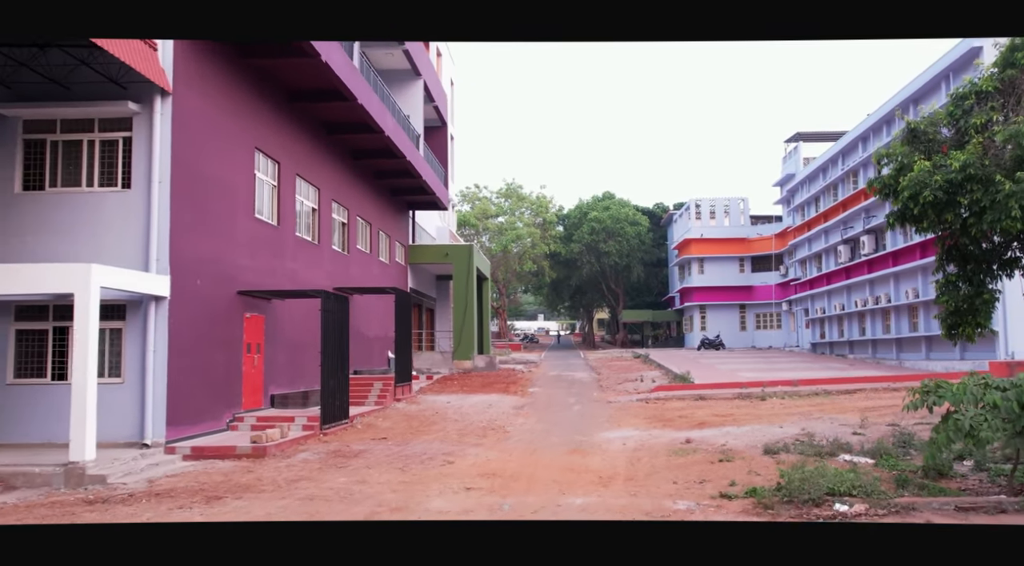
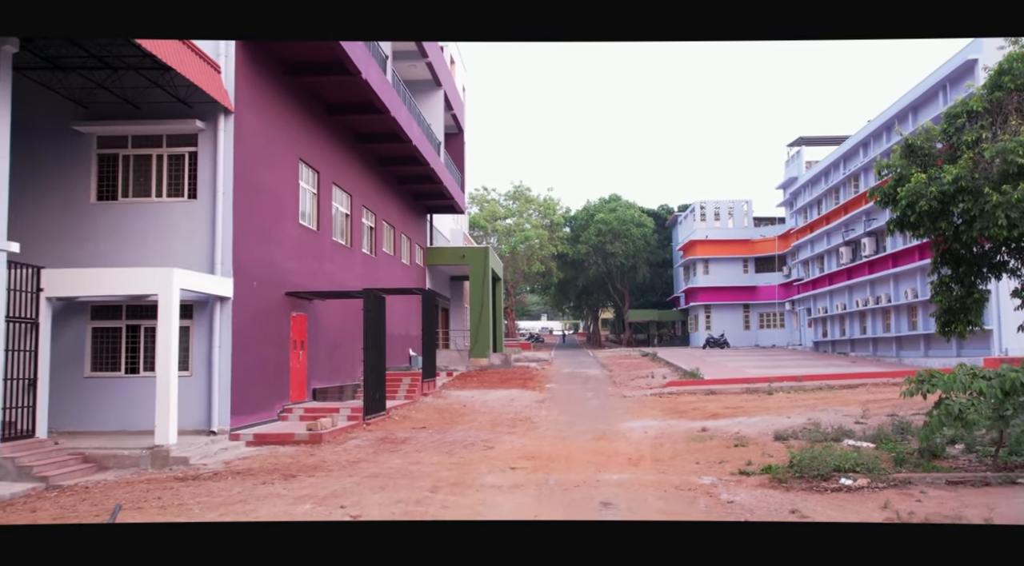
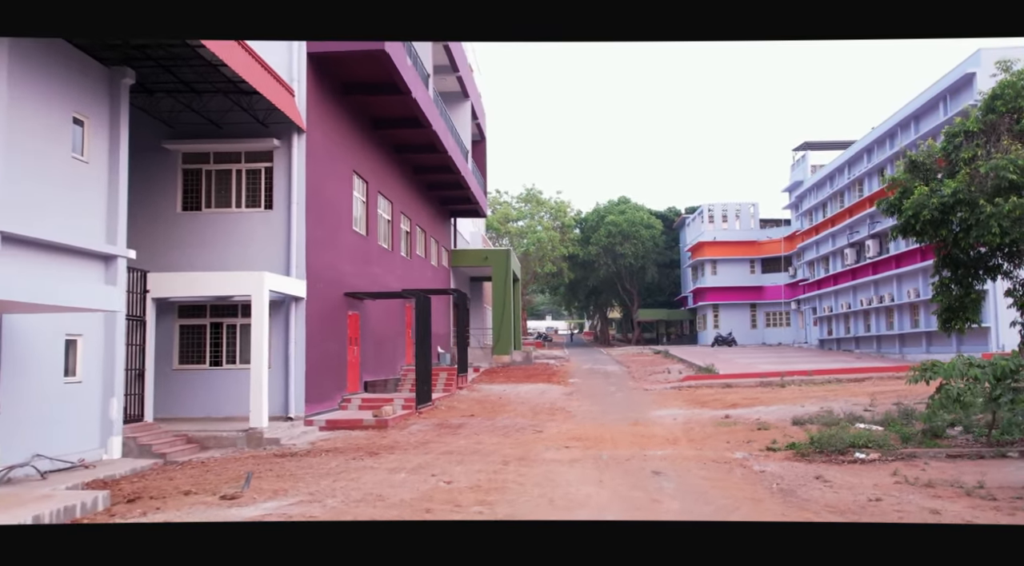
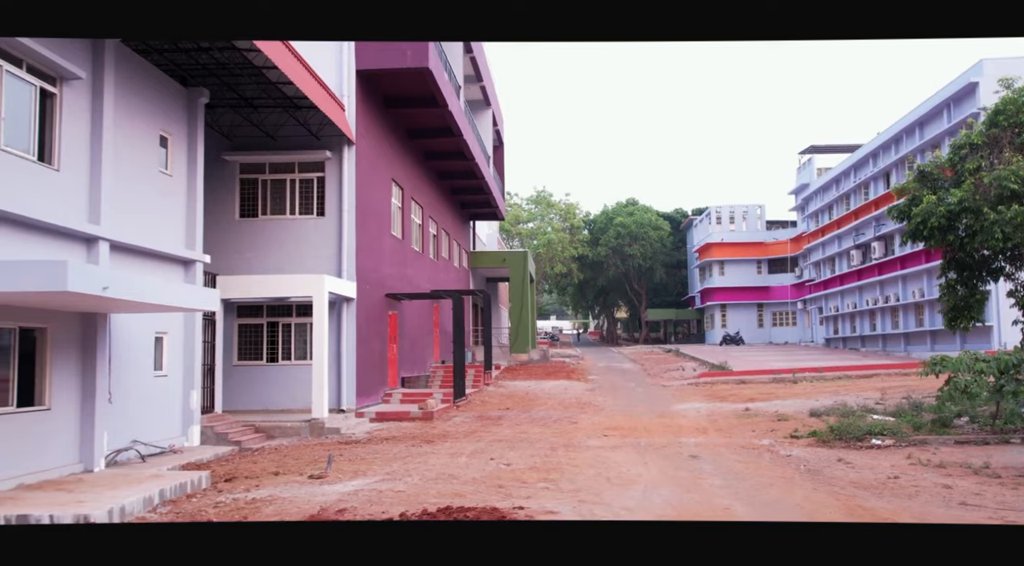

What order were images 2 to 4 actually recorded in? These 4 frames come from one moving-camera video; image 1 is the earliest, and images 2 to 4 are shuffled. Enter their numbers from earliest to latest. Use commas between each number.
2, 3, 4
